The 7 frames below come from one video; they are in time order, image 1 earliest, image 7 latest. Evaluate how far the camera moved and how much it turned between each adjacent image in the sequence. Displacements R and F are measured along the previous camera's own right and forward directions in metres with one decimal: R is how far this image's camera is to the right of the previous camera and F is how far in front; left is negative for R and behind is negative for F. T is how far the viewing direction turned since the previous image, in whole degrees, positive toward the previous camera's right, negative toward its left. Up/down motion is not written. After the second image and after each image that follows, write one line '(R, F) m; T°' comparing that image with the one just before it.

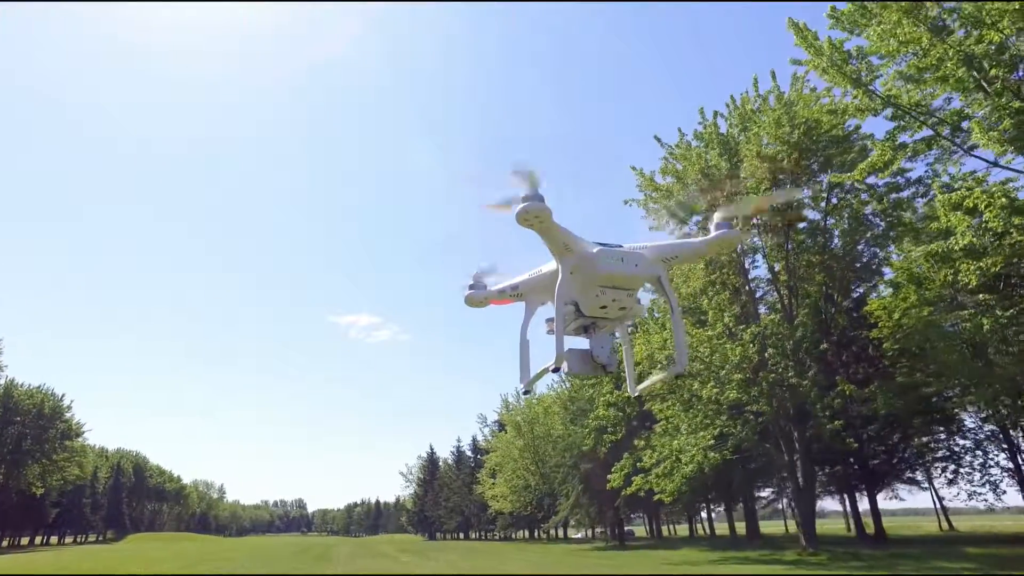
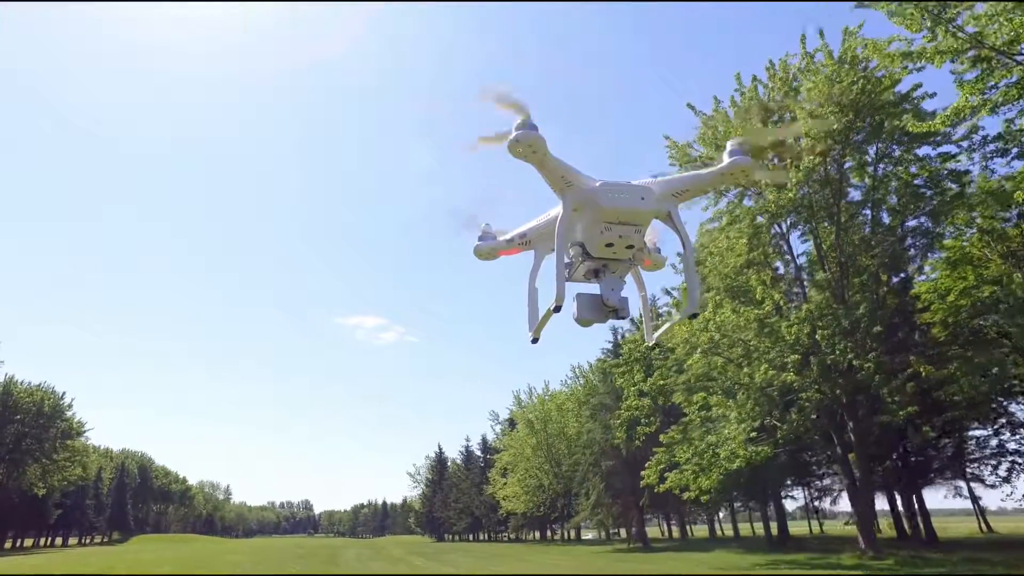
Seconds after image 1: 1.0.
(-0.5, +1.6) m; 0°
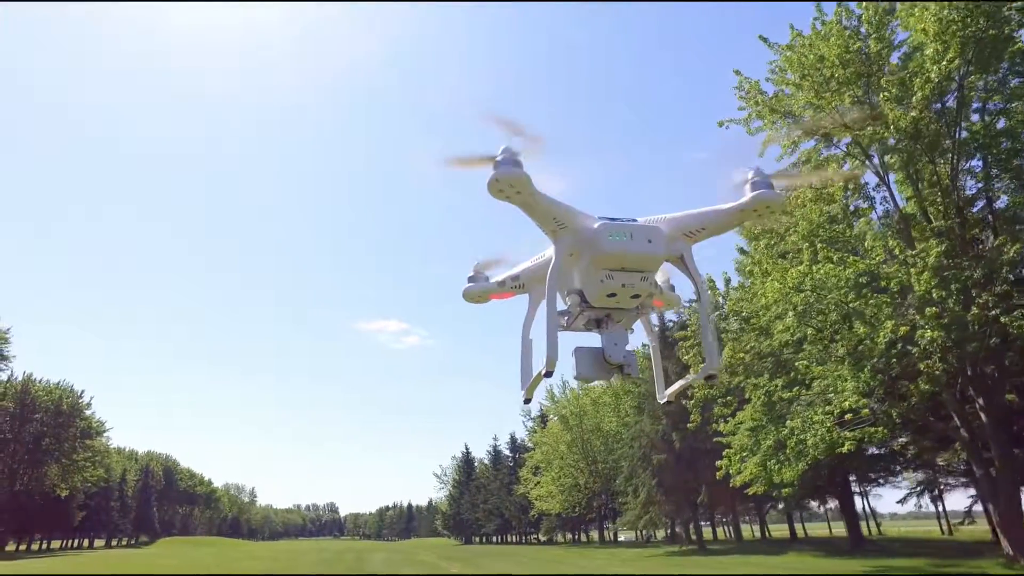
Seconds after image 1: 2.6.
(-0.7, +2.5) m; -2°
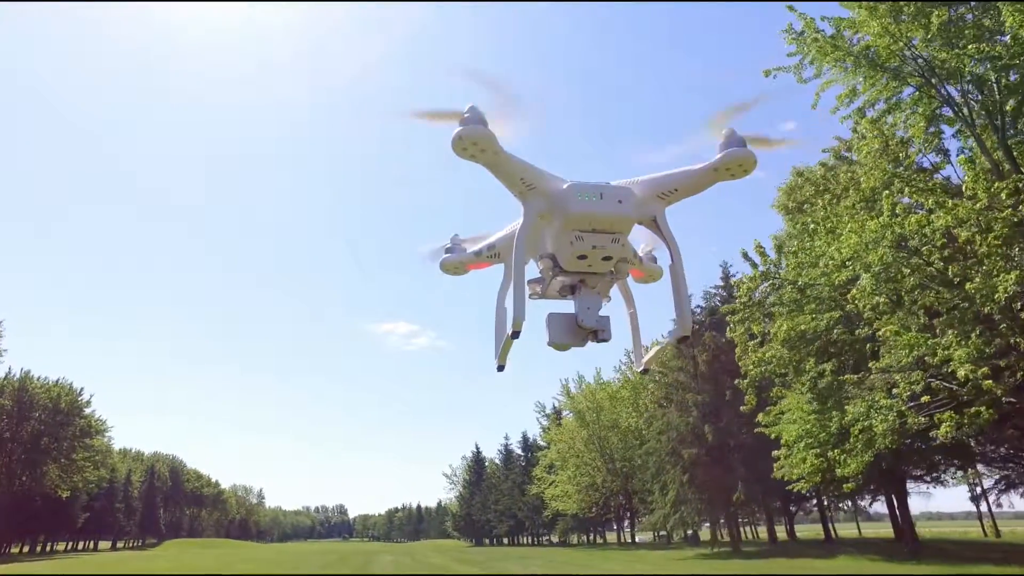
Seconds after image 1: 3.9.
(-0.3, +1.9) m; -1°
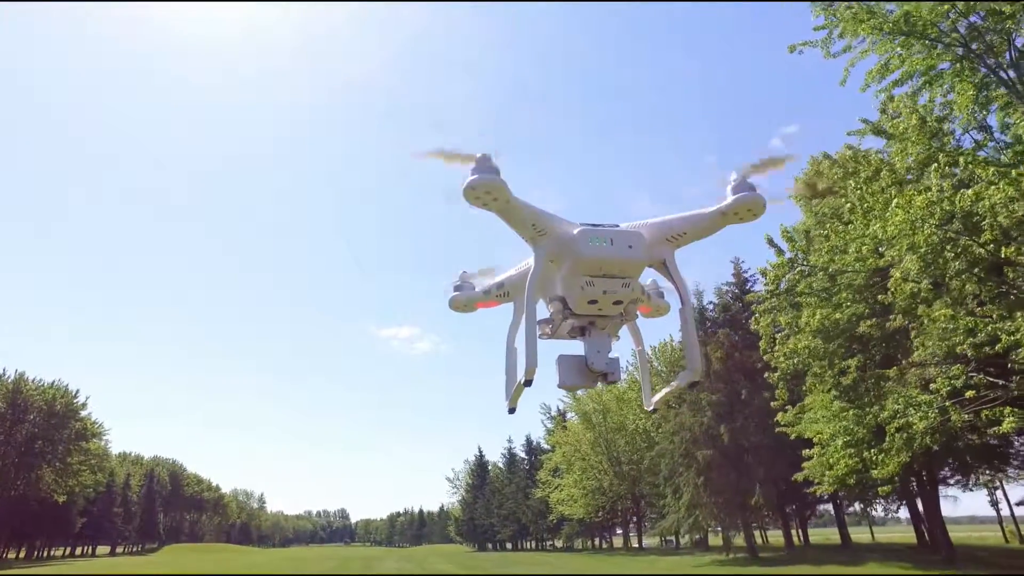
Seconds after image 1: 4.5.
(-0.2, +1.0) m; 0°
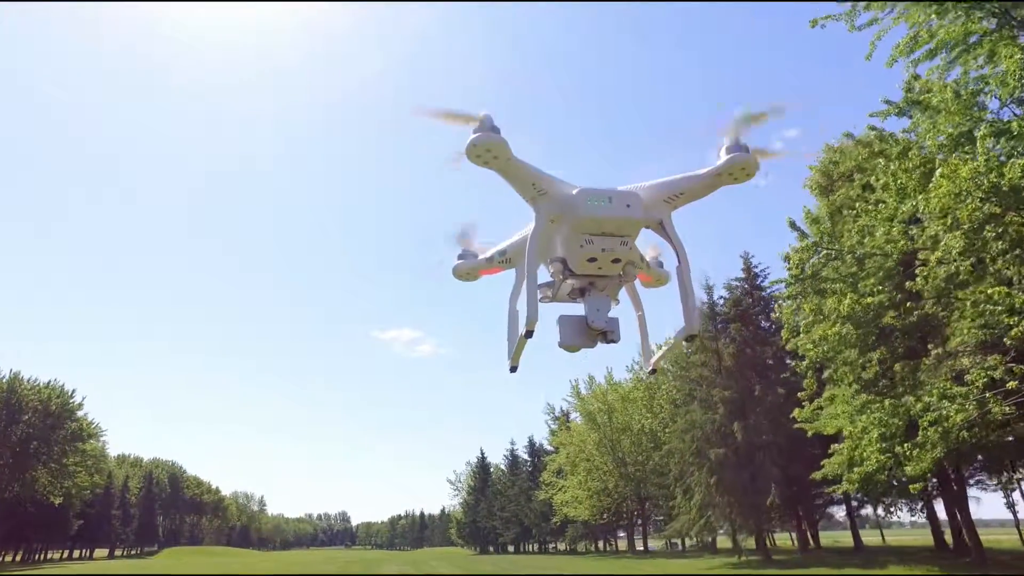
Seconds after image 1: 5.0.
(-0.1, +0.8) m; 0°
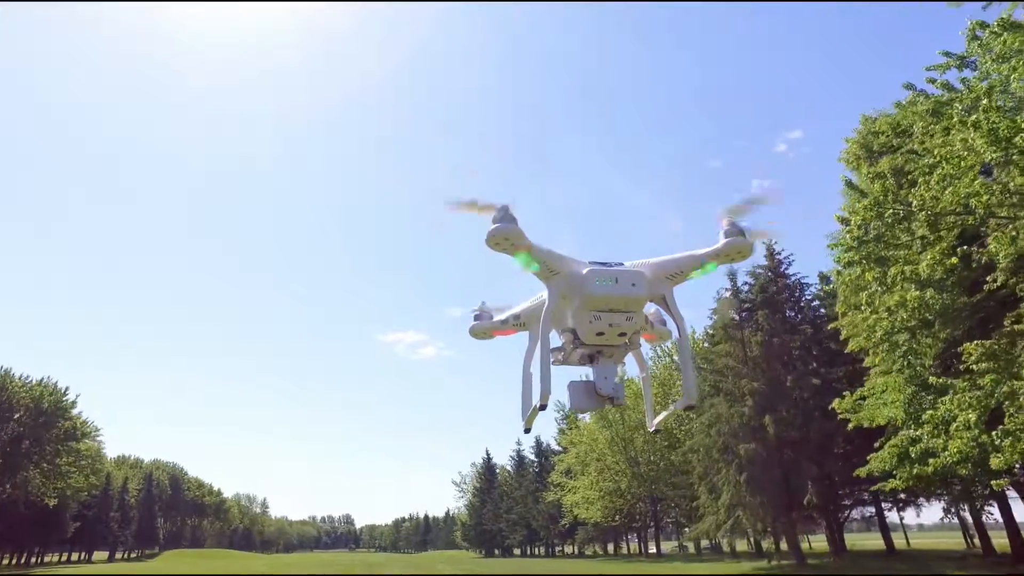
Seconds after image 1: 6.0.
(-0.3, +1.6) m; 0°
